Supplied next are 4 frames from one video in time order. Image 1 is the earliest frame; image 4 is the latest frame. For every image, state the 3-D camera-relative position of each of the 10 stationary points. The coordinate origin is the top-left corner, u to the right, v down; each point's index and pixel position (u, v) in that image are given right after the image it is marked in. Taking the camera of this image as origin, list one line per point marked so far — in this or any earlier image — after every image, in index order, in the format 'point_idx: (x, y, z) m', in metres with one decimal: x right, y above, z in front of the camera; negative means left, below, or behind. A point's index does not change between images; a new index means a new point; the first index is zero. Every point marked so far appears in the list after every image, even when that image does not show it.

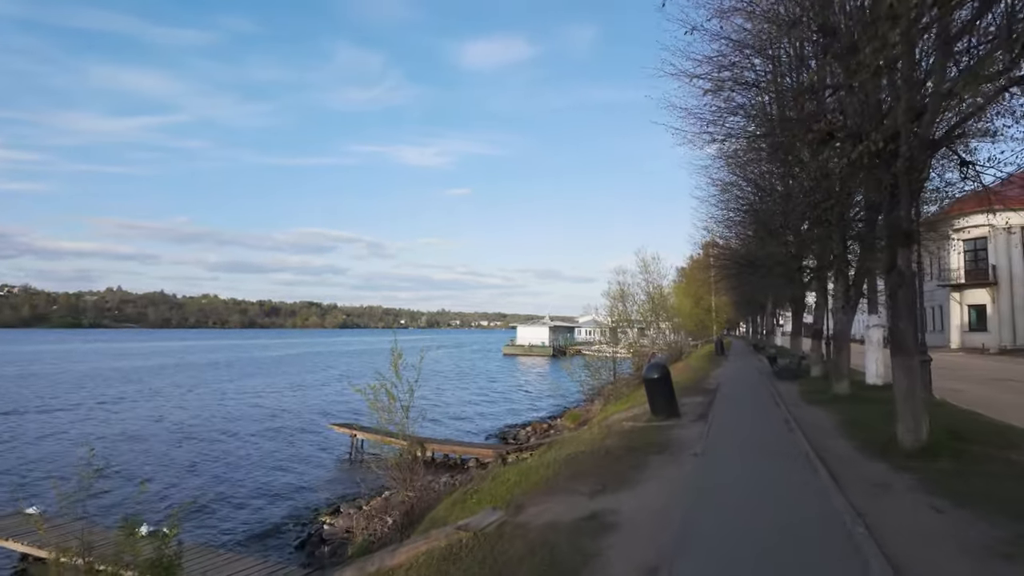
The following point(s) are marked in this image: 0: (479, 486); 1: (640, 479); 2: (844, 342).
0: (-0.5, -3.0, +11.4) m
1: (+1.6, -2.4, +9.3) m
2: (+7.2, -1.2, +16.5) m
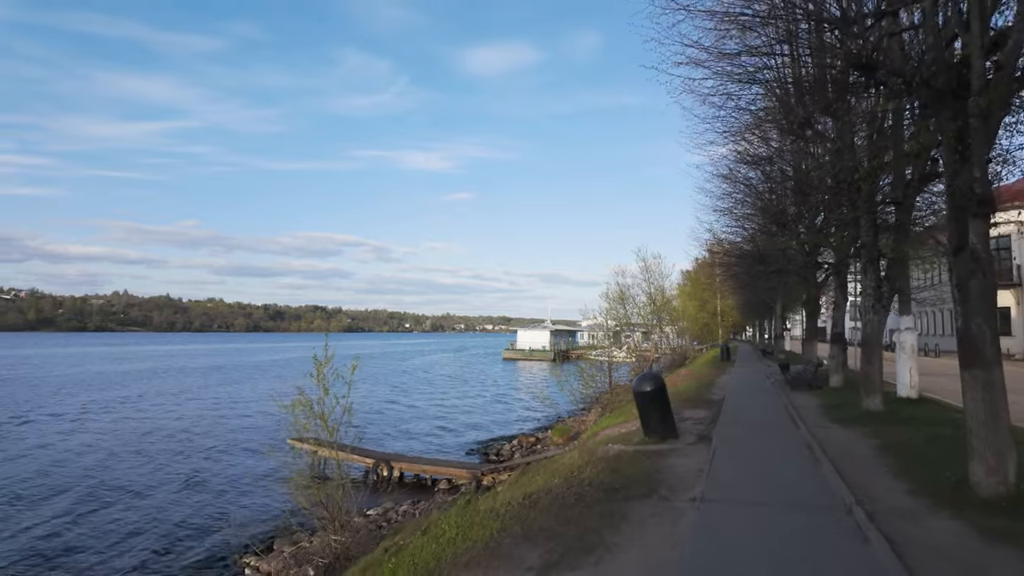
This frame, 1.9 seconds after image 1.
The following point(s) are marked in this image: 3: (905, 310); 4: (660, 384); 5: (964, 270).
0: (-1.2, -2.9, +8.7) m
1: (+0.9, -2.2, +6.6) m
2: (+6.6, -1.1, +13.7) m
3: (+8.0, -0.5, +15.4) m
4: (+2.5, -1.7, +13.1) m
5: (+4.5, +0.2, +7.5) m
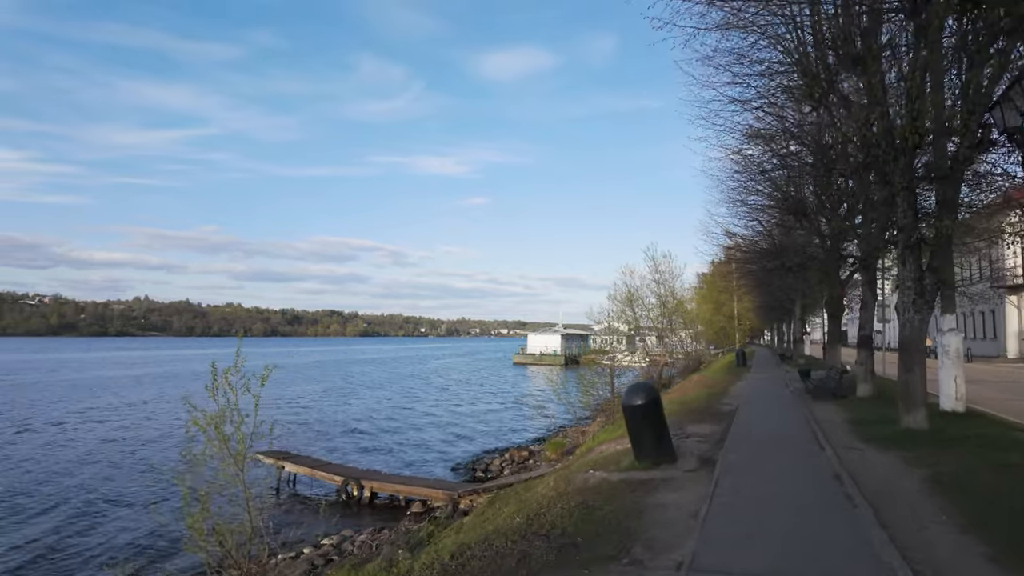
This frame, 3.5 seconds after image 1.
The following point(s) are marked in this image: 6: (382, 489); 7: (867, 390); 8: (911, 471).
0: (-1.8, -2.7, +6.5) m
1: (+0.2, -2.1, +4.3) m
2: (+6.0, -1.0, +11.3) m
3: (+7.5, -0.3, +13.0) m
4: (+2.0, -1.5, +10.8) m
5: (+3.8, +0.3, +5.2) m
6: (-3.1, -4.8, +18.2) m
7: (+8.7, -2.5, +18.6) m
8: (+4.7, -2.2, +9.1) m
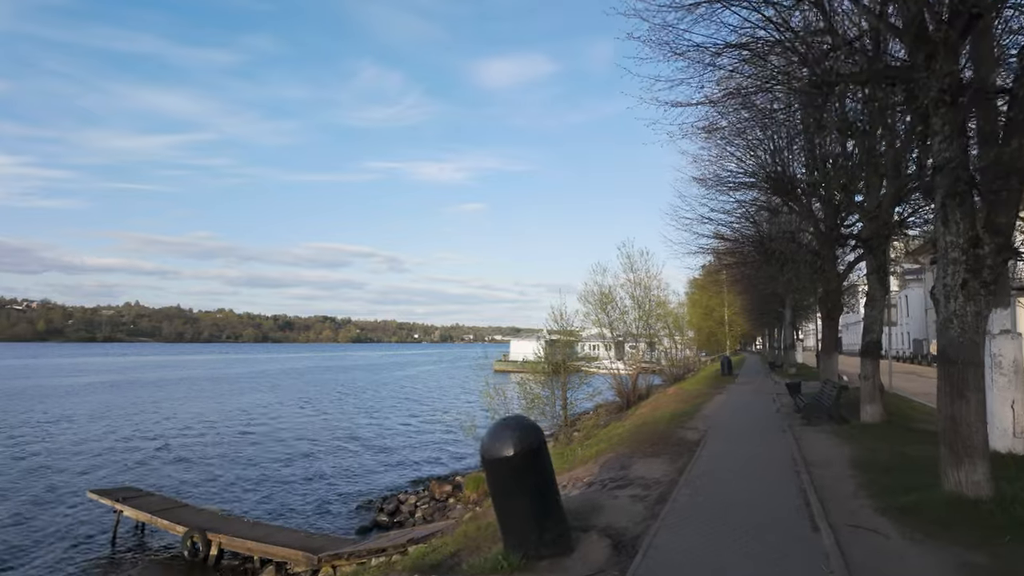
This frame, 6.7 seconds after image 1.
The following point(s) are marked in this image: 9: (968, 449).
0: (-3.6, -2.5, +2.1) m
1: (-1.6, -1.8, -0.1) m
2: (+4.2, -0.7, +7.0) m
3: (+5.6, -0.1, +8.7) m
4: (+0.2, -1.3, +6.4) m
5: (+2.0, +0.6, +0.8) m
6: (-5.0, -4.6, +13.7) m
7: (+6.8, -2.3, +14.3) m
8: (+2.9, -1.9, +4.7) m
9: (+4.2, -1.5, +7.0) m
